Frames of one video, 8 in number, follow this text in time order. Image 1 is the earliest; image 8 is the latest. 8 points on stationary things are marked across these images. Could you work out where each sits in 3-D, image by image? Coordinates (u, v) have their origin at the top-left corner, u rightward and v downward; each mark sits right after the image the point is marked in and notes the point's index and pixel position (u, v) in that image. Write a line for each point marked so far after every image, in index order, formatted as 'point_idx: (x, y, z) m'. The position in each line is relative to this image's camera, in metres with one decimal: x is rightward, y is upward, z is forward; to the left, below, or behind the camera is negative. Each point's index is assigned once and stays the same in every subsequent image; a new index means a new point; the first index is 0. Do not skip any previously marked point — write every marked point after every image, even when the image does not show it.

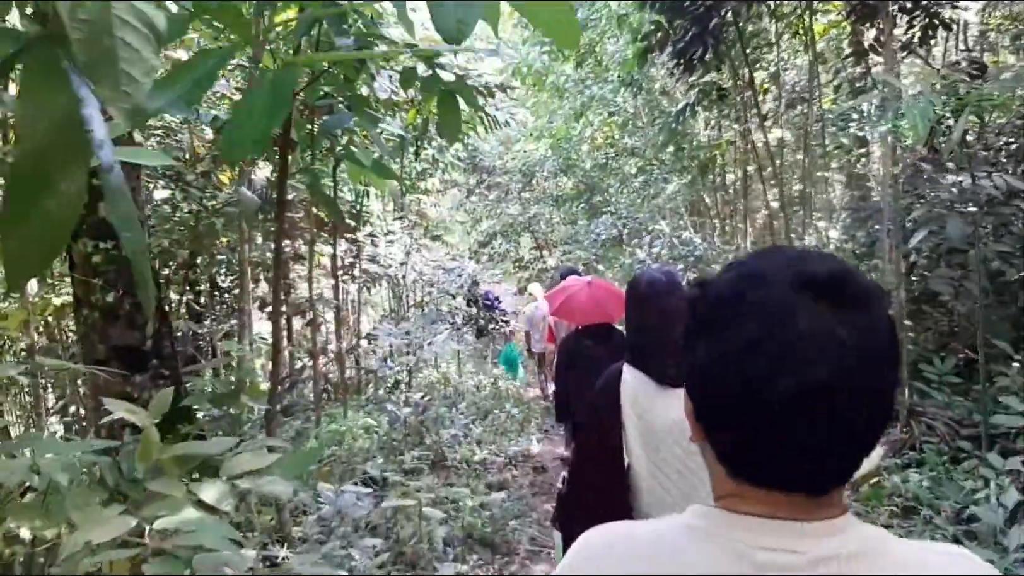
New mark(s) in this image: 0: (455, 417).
0: (-0.2, -0.5, +4.0) m
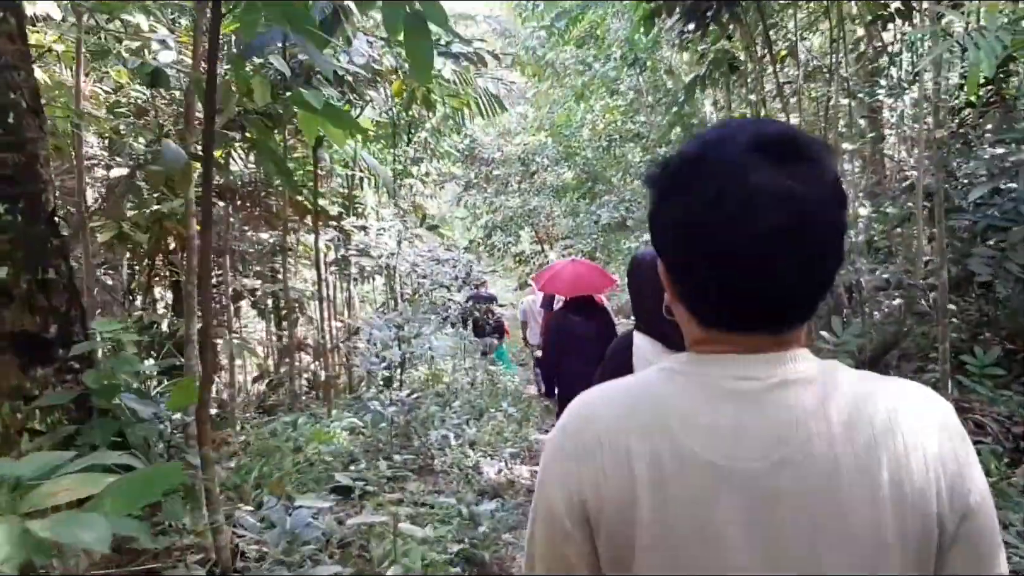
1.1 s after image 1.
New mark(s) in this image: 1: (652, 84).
0: (-0.2, -0.5, +3.7) m
1: (+0.8, +1.1, +5.7) m
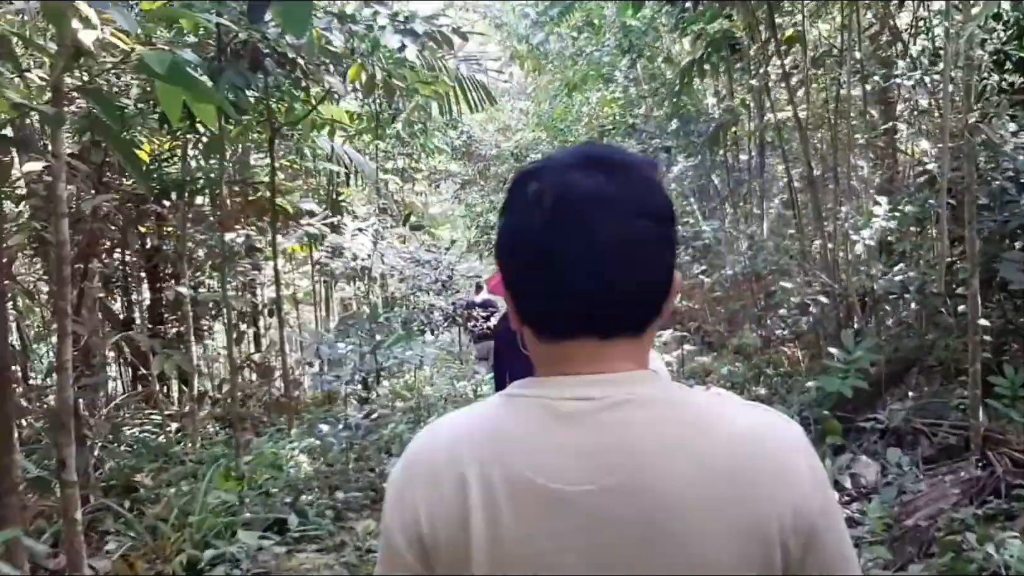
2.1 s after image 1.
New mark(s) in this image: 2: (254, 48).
0: (-0.3, -0.5, +3.3) m
1: (+0.7, +1.1, +5.3) m
2: (-0.7, +0.7, +3.0) m
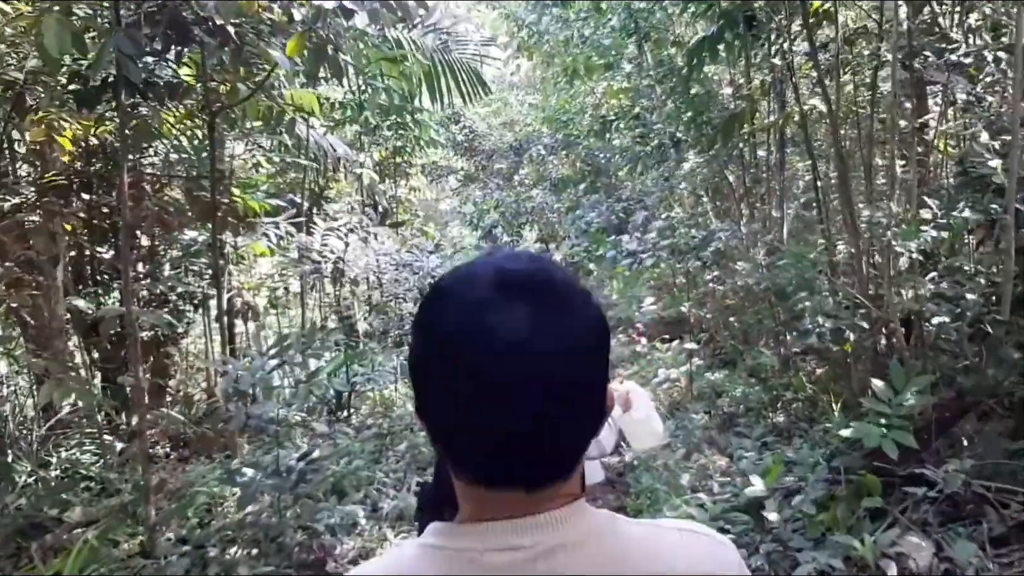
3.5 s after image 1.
0: (-0.4, -0.5, +2.9) m
1: (+0.7, +1.1, +4.8) m
2: (-0.8, +0.7, +2.5) m
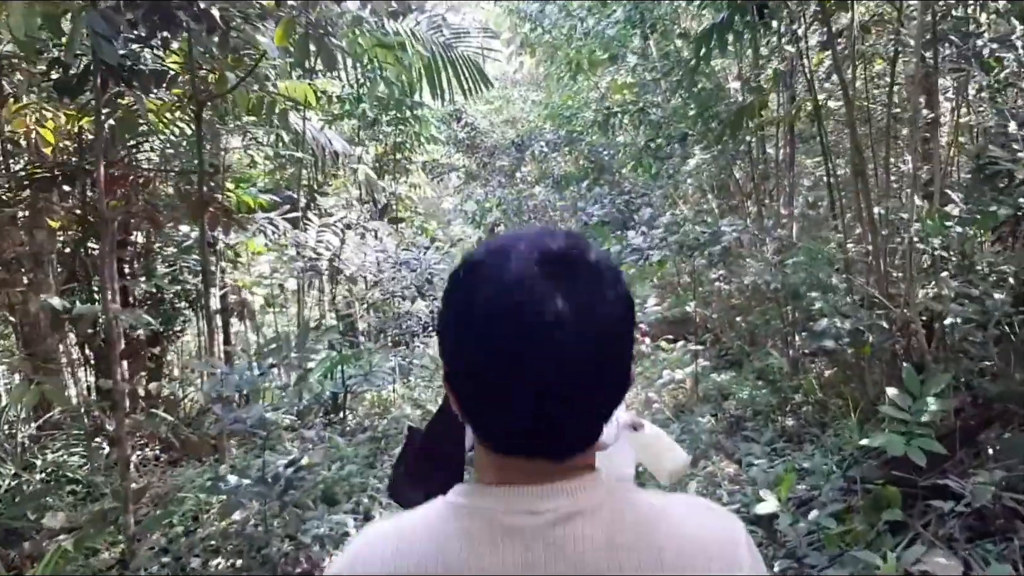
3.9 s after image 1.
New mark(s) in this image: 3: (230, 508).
0: (-0.4, -0.5, +2.7) m
1: (+0.7, +1.1, +4.7) m
2: (-0.8, +0.7, +2.4) m
3: (-0.6, -0.5, +2.2) m
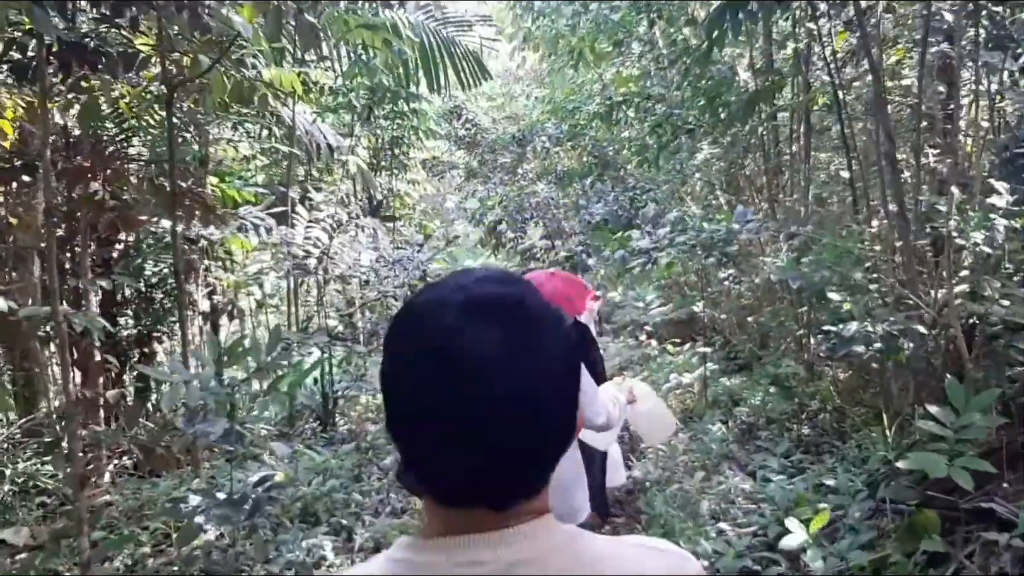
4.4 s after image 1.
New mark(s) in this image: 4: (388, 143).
0: (-0.4, -0.5, +2.5) m
1: (+0.7, +1.1, +4.5) m
2: (-0.8, +0.7, +2.2) m
3: (-0.6, -0.5, +2.0) m
4: (-0.7, +0.8, +6.0) m
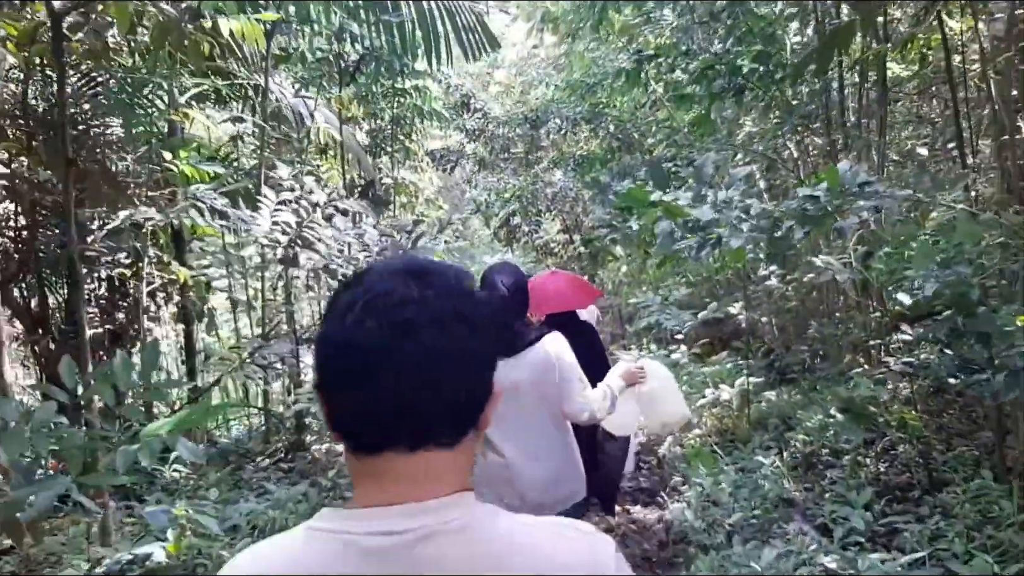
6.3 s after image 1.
0: (-0.4, -0.5, +1.9) m
1: (+0.7, +1.1, +3.8) m
2: (-0.8, +0.7, +1.5) m
3: (-0.6, -0.5, +1.3) m
4: (-0.7, +0.9, +5.4) m
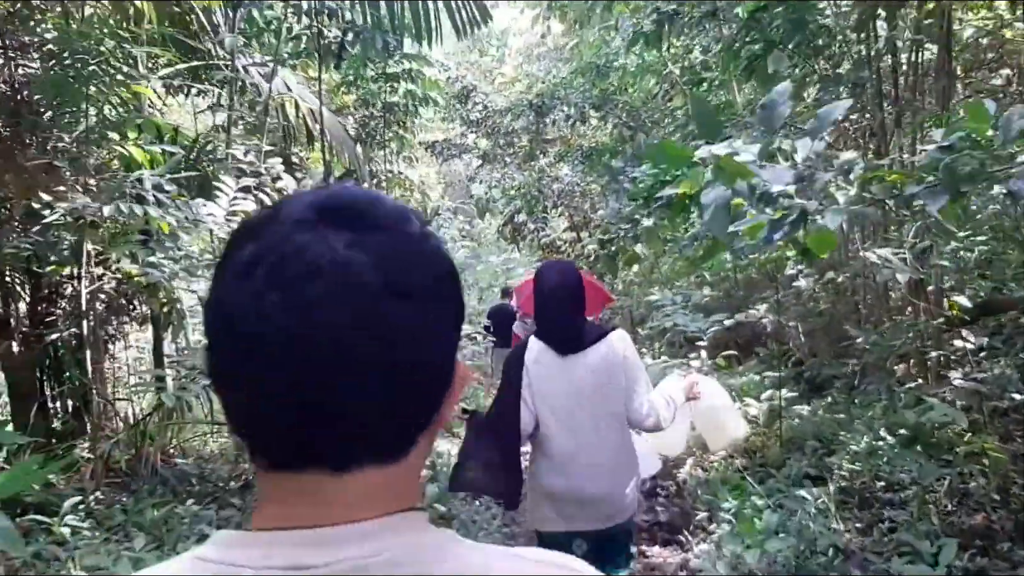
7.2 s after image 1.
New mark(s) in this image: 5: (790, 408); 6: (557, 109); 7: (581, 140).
0: (-0.4, -0.5, +1.5) m
1: (+0.7, +1.1, +3.4) m
2: (-0.9, +0.7, +1.1) m
3: (-0.6, -0.5, +0.9) m
4: (-0.6, +0.9, +4.9) m
5: (+0.9, -0.4, +3.2) m
6: (+0.3, +1.0, +5.4) m
7: (+0.4, +0.8, +5.5) m
